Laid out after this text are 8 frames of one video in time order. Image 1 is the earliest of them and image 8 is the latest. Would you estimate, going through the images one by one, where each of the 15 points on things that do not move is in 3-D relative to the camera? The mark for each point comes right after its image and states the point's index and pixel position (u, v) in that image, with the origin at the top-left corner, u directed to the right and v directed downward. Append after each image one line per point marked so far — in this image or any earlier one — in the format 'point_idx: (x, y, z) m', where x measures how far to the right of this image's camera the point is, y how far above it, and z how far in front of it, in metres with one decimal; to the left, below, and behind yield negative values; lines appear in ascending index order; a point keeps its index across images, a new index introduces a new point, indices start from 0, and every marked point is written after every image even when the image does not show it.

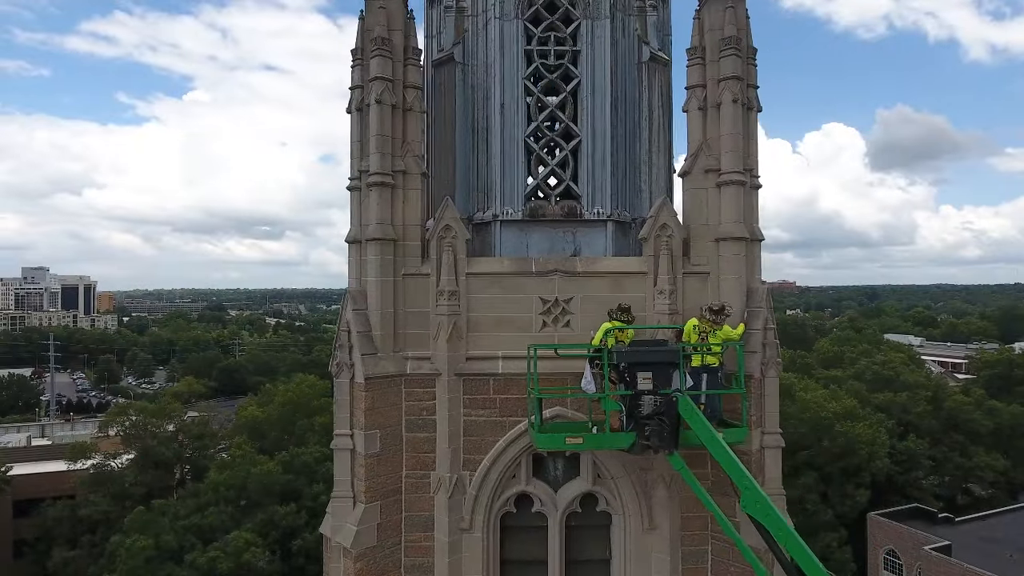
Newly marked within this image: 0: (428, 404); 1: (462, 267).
0: (-0.9, -1.2, +6.7) m
1: (-0.5, +0.2, +6.7) m
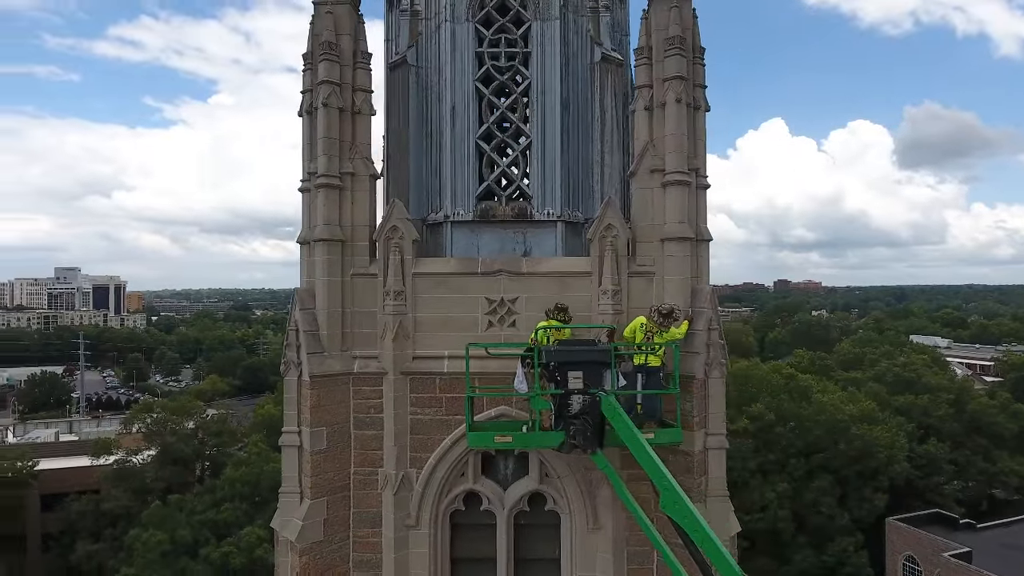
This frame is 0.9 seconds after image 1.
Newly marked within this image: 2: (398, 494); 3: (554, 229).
0: (-1.4, -1.2, +6.8) m
1: (-1.1, +0.2, +6.8) m
2: (-1.2, -2.1, +6.7) m
3: (+0.5, +0.7, +7.2) m
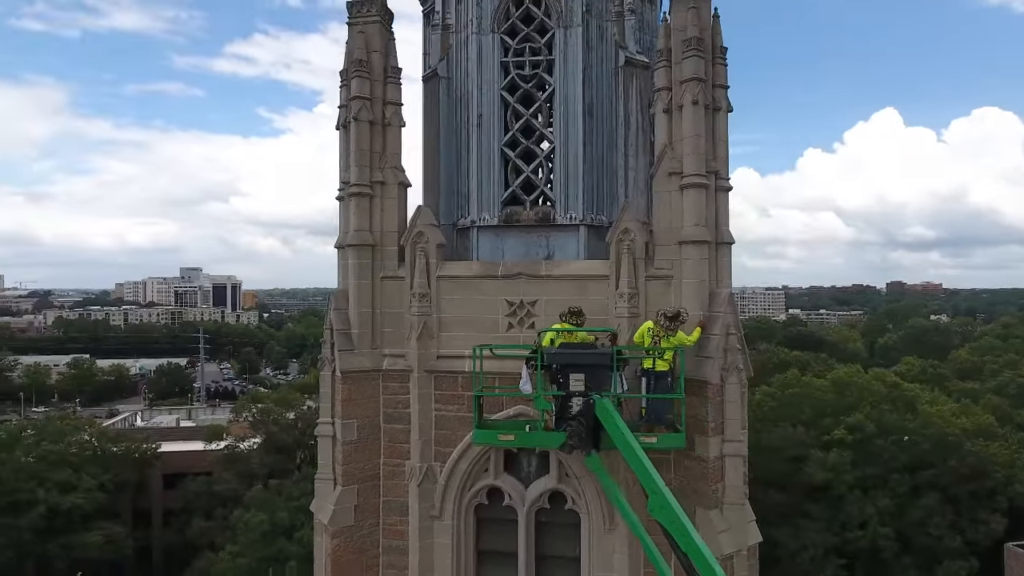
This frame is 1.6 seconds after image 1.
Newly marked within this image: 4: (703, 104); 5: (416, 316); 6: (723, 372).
0: (-1.2, -1.2, +7.2) m
1: (-0.9, +0.2, +7.1) m
2: (-1.0, -2.2, +7.1) m
3: (+0.7, +0.6, +7.3) m
4: (+1.9, +1.9, +6.5) m
5: (-1.1, -0.3, +7.1) m
6: (+2.1, -0.8, +6.4) m
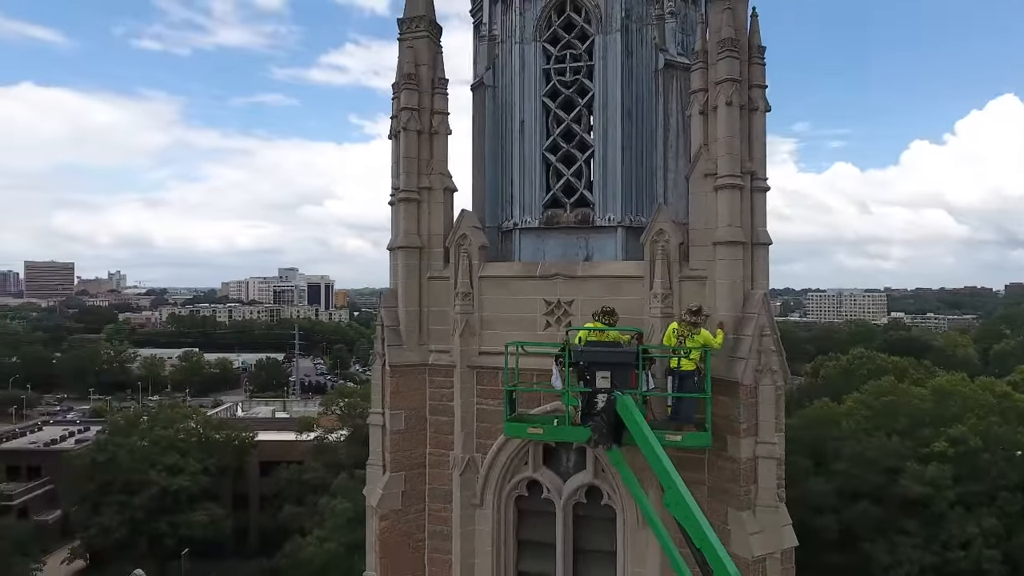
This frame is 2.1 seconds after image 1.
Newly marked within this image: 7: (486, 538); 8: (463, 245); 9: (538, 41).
0: (-0.8, -1.2, +7.6) m
1: (-0.4, +0.2, +7.5) m
2: (-0.6, -2.2, +7.5) m
3: (+1.2, +0.6, +7.5) m
4: (+2.3, +1.9, +6.5) m
5: (-0.6, -0.3, +7.5) m
6: (+2.4, -0.8, +6.3) m
7: (-0.3, -2.9, +7.5) m
8: (-0.6, +0.5, +7.5) m
9: (+0.3, +3.0, +7.8) m
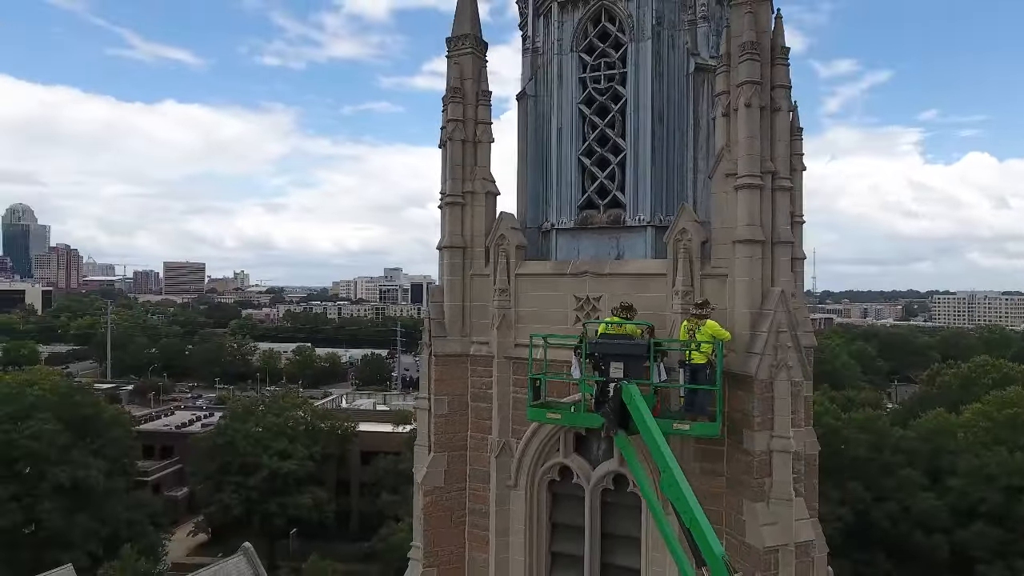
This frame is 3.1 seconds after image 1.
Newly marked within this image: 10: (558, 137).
0: (-0.3, -1.2, +8.2) m
1: (0.0, +0.2, +8.0) m
2: (-0.1, -2.1, +8.1) m
3: (+1.6, +0.7, +7.8) m
4: (+2.6, +1.9, +6.7) m
5: (-0.2, -0.3, +8.0) m
6: (+2.6, -0.8, +6.5) m
7: (+0.1, -2.9, +8.0) m
8: (-0.1, +0.5, +8.1) m
9: (+0.8, +3.0, +8.2) m
10: (+0.6, +2.0, +8.3) m
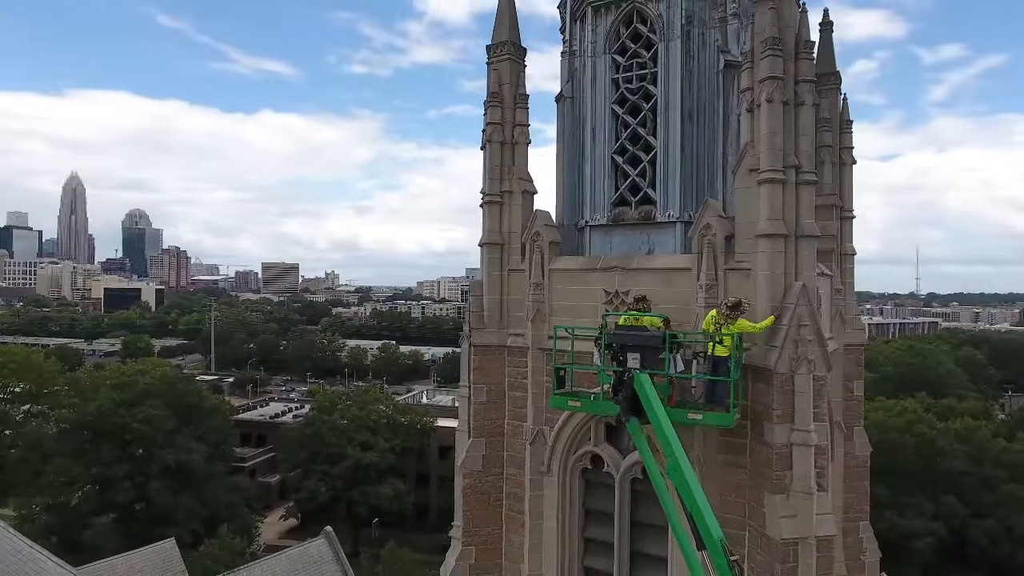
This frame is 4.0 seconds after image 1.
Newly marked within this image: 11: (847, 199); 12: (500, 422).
0: (+0.1, -1.1, +8.6) m
1: (+0.4, +0.3, +8.4) m
2: (+0.3, -2.1, +8.4) m
3: (+2.0, +0.7, +7.9) m
4: (+2.8, +1.9, +6.7) m
5: (+0.3, -0.2, +8.4) m
6: (+2.8, -0.8, +6.5) m
7: (+0.5, -2.8, +8.4) m
8: (+0.3, +0.6, +8.5) m
9: (+1.3, +3.1, +8.5) m
10: (+1.1, +2.0, +8.6) m
11: (+5.2, +1.4, +9.9) m
12: (-0.2, -1.8, +8.8) m
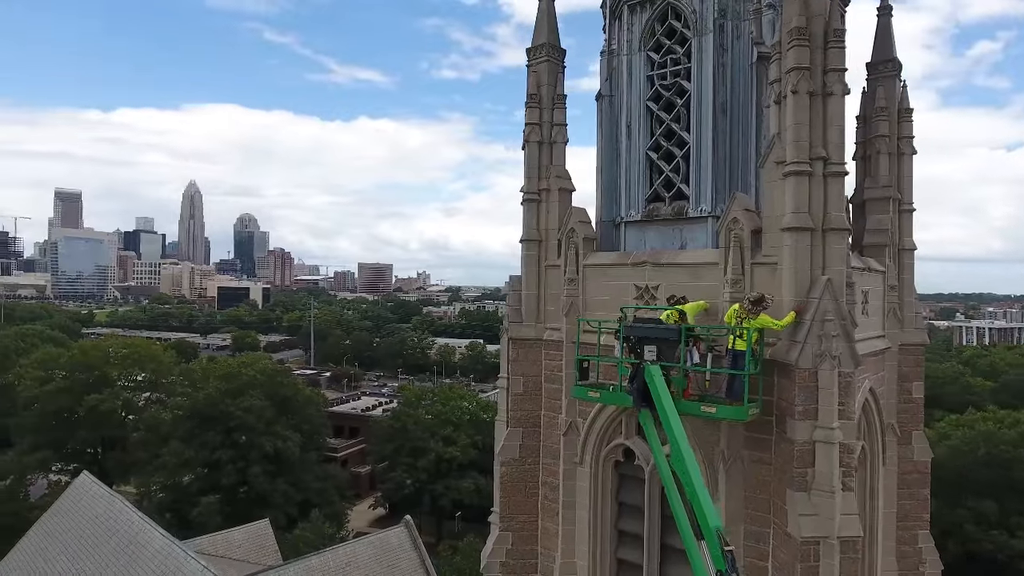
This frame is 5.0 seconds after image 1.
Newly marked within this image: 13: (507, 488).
0: (+0.6, -1.0, +8.8) m
1: (+0.9, +0.4, +8.6) m
2: (+0.7, -2.0, +8.6) m
3: (+2.4, +0.8, +7.9) m
4: (+3.0, +2.0, +6.6) m
5: (+0.7, -0.1, +8.6) m
6: (+3.0, -0.7, +6.4) m
7: (+1.0, -2.7, +8.5) m
8: (+0.8, +0.7, +8.7) m
9: (+1.7, +3.2, +8.6) m
10: (+1.6, +2.1, +8.7) m
11: (+5.8, +1.4, +9.5) m
12: (+0.3, -1.8, +9.0) m
13: (-0.1, -2.8, +9.1) m
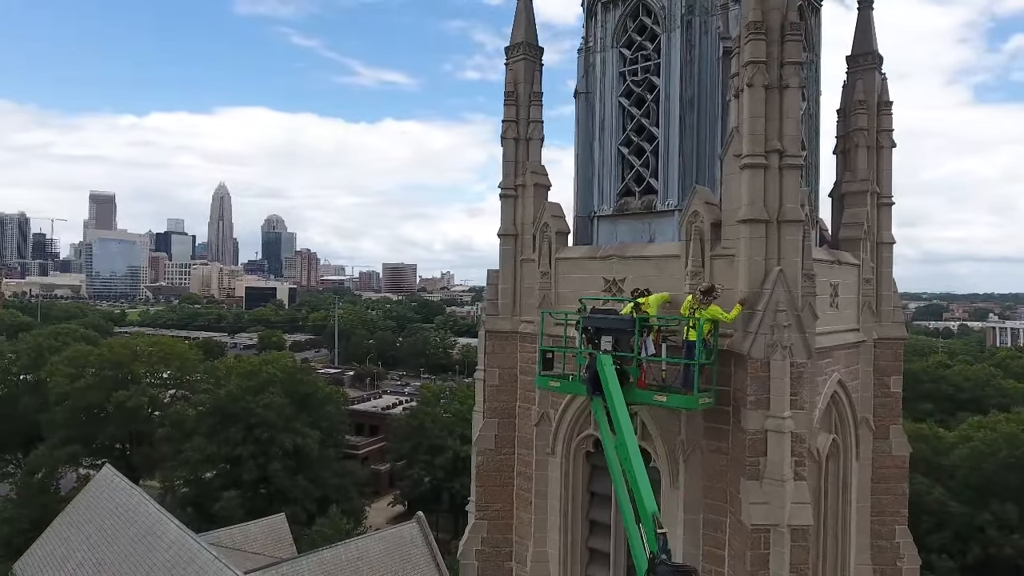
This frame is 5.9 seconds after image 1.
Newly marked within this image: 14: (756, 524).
0: (+0.3, -0.9, +9.0) m
1: (+0.6, +0.5, +8.7) m
2: (+0.4, -1.9, +8.8) m
3: (+2.0, +0.9, +8.0) m
4: (+2.6, +2.1, +6.7) m
5: (+0.4, 0.0, +8.8) m
6: (+2.6, -0.6, +6.5) m
7: (+0.6, -2.6, +8.7) m
8: (+0.4, +0.8, +8.8) m
9: (+1.4, +3.2, +8.7) m
10: (+1.2, +2.2, +8.8) m
11: (+5.5, +1.5, +9.4) m
12: (0.0, -1.7, +9.2) m
13: (-0.4, -2.7, +9.2) m
14: (+2.4, -2.3, +6.3) m
